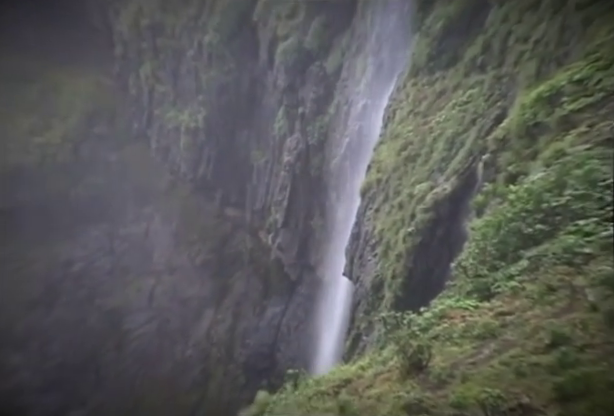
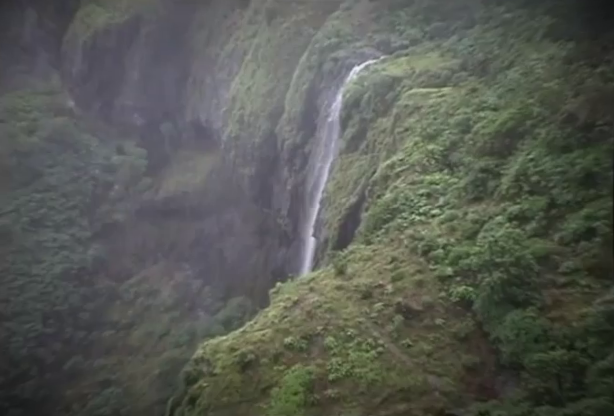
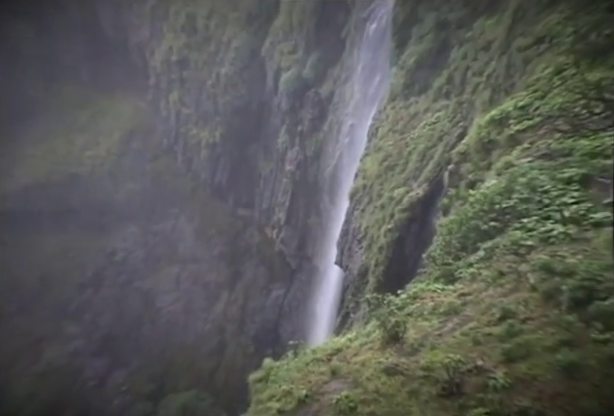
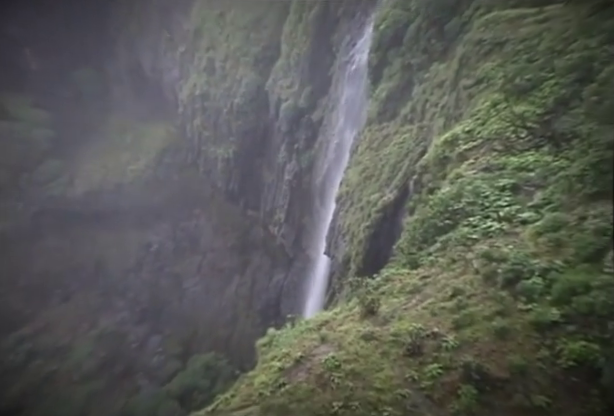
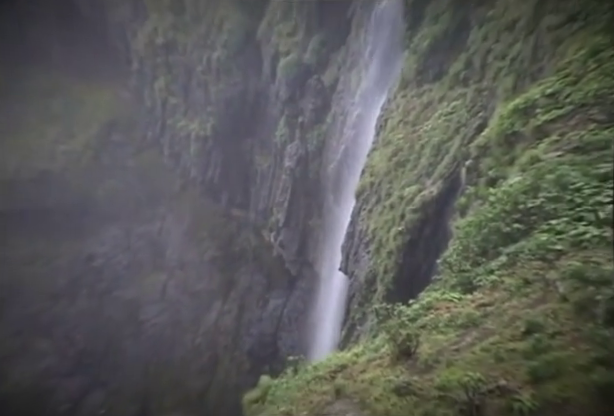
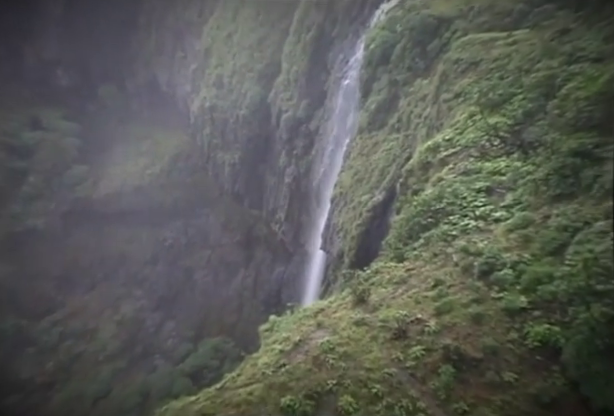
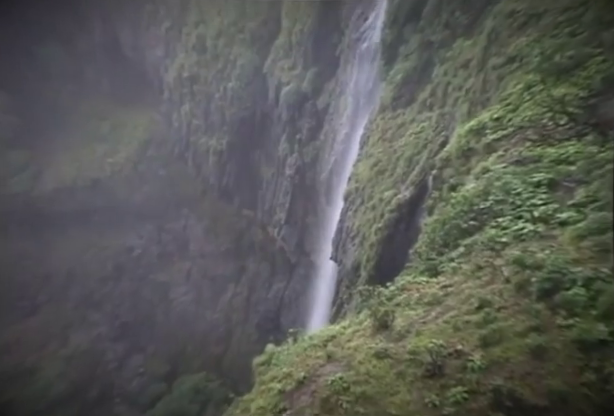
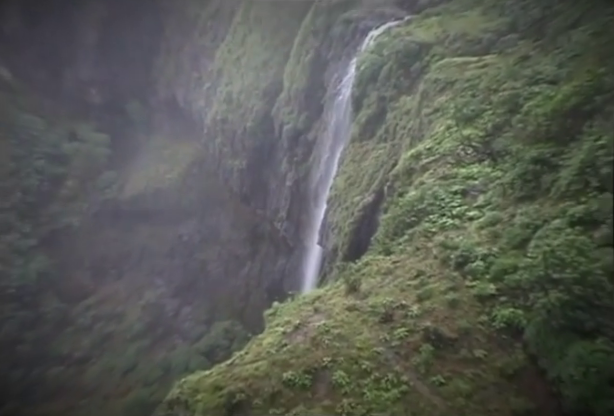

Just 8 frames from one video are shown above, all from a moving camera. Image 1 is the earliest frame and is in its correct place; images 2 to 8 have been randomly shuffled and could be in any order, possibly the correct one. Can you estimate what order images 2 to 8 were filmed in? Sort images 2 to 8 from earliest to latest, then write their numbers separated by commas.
5, 3, 7, 4, 6, 8, 2
